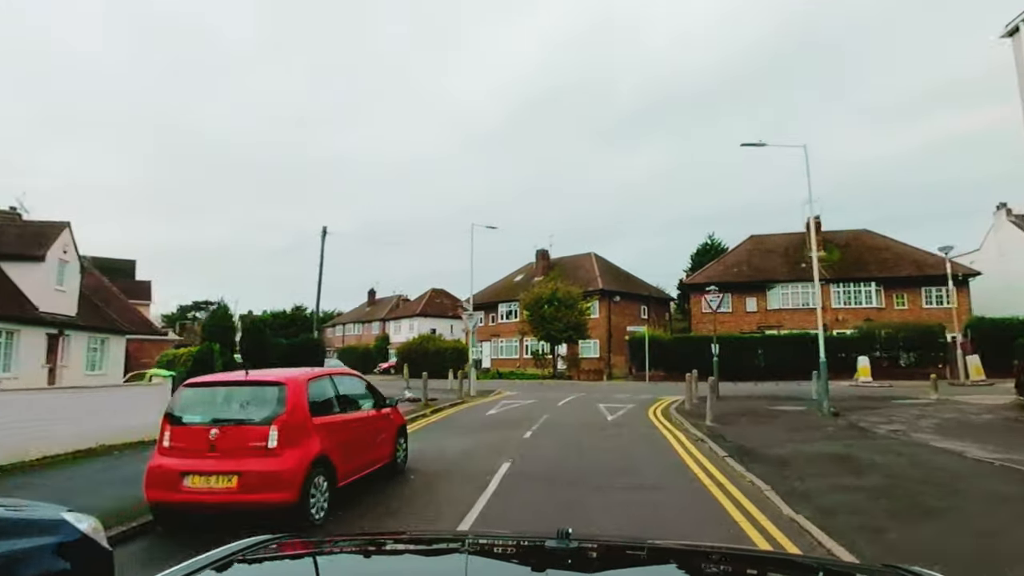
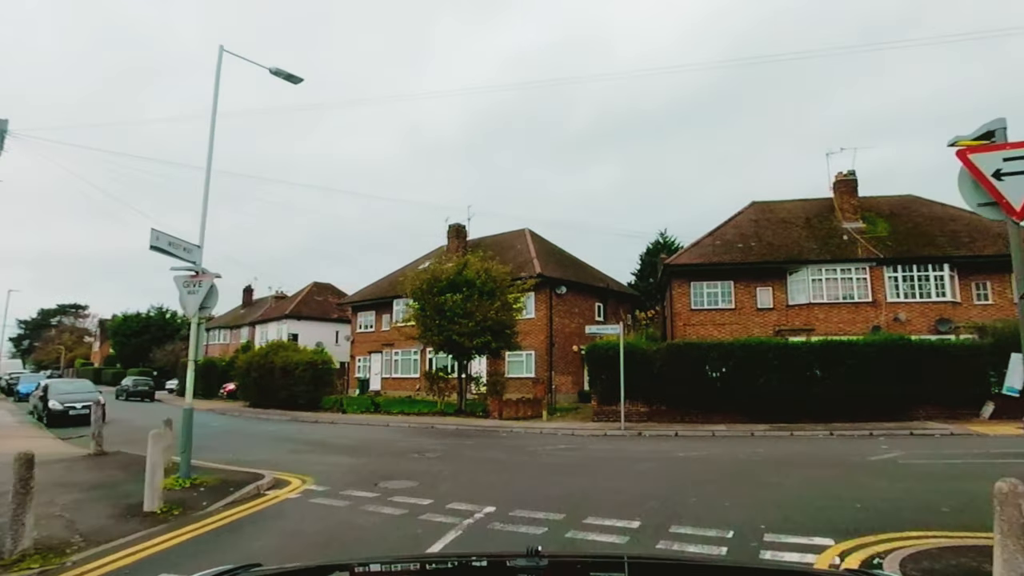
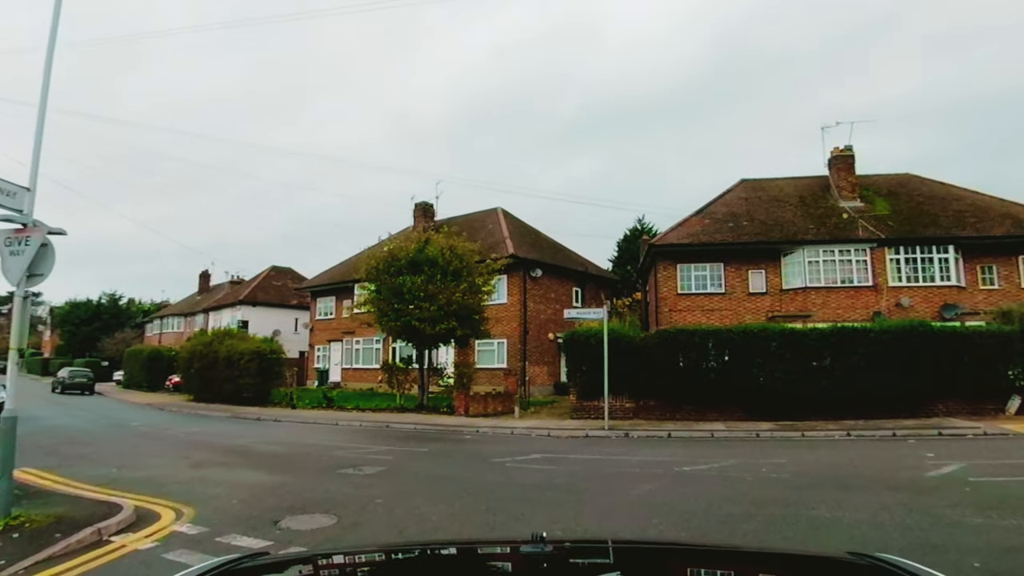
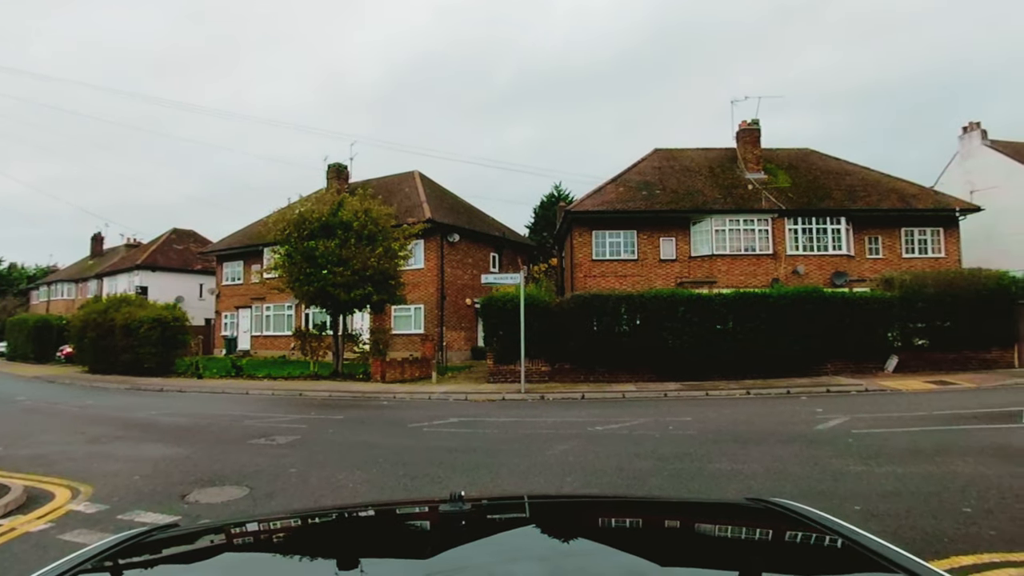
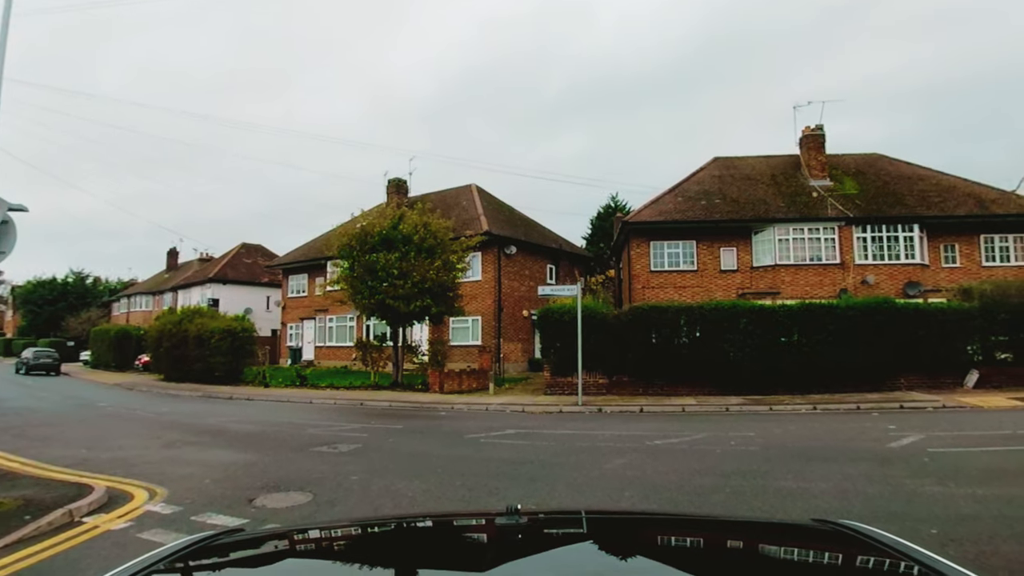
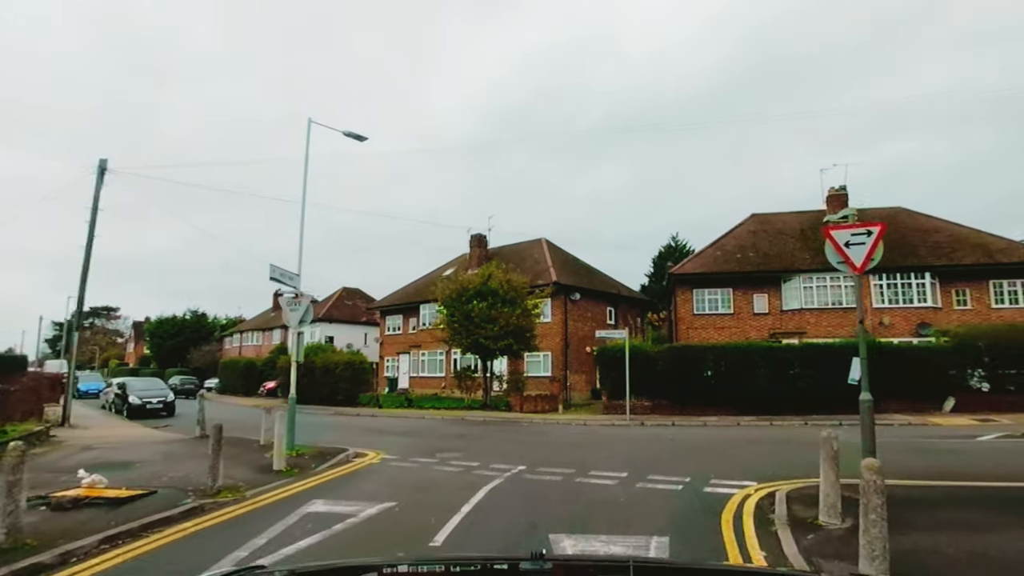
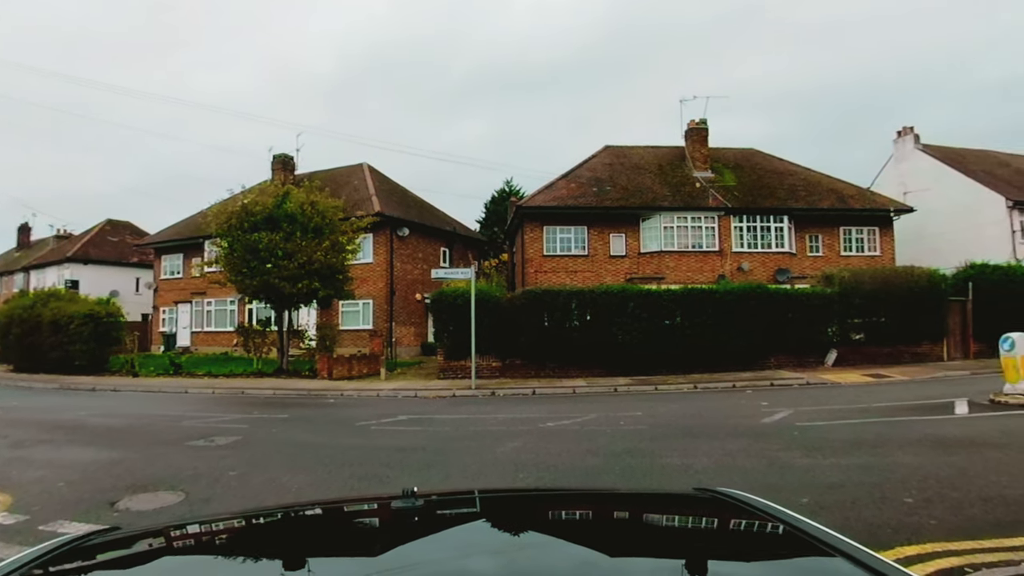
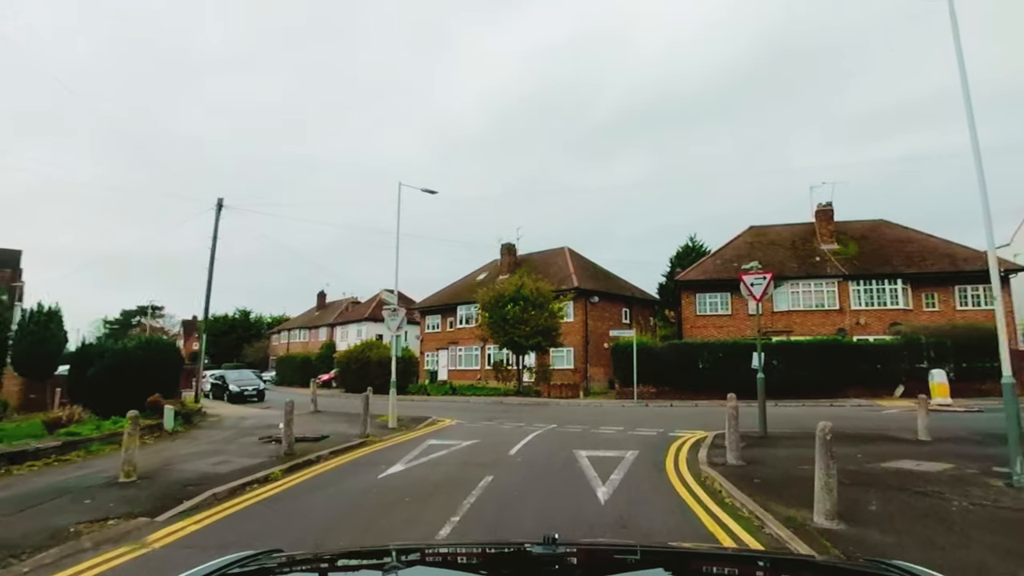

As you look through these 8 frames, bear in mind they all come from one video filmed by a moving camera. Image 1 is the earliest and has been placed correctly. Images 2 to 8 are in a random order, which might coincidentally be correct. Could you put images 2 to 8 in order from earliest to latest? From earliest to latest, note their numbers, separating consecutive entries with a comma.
8, 6, 2, 3, 5, 4, 7
